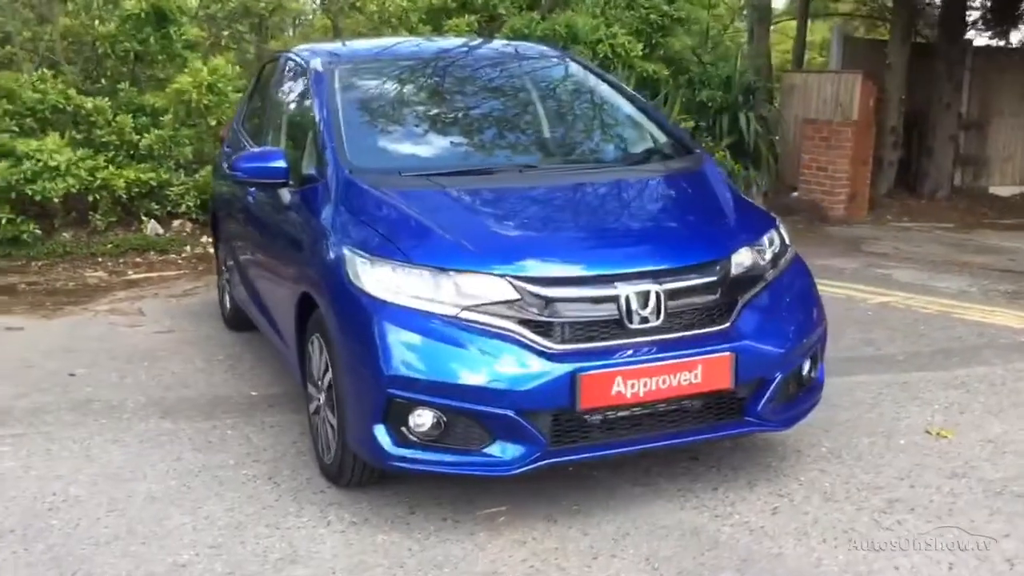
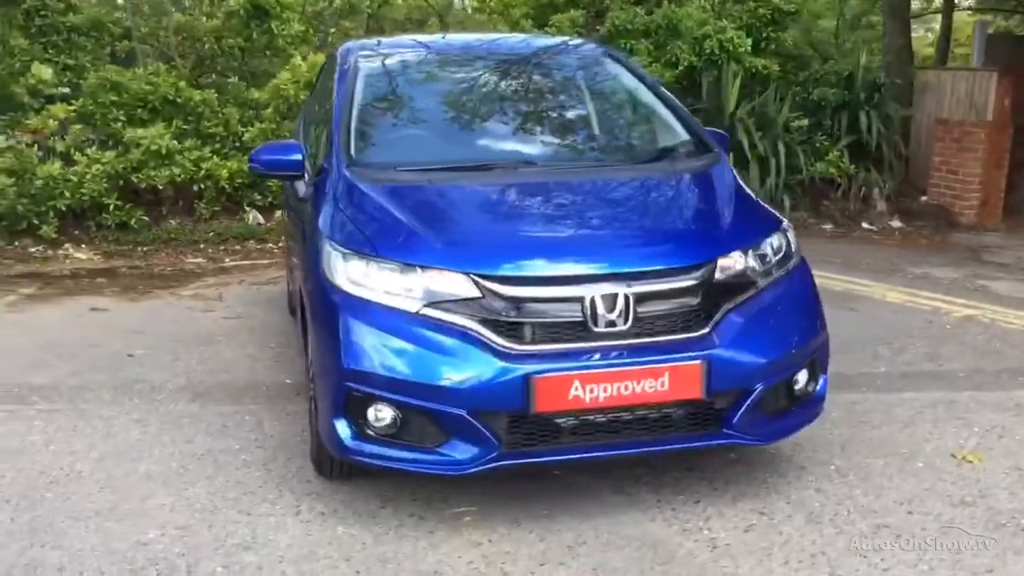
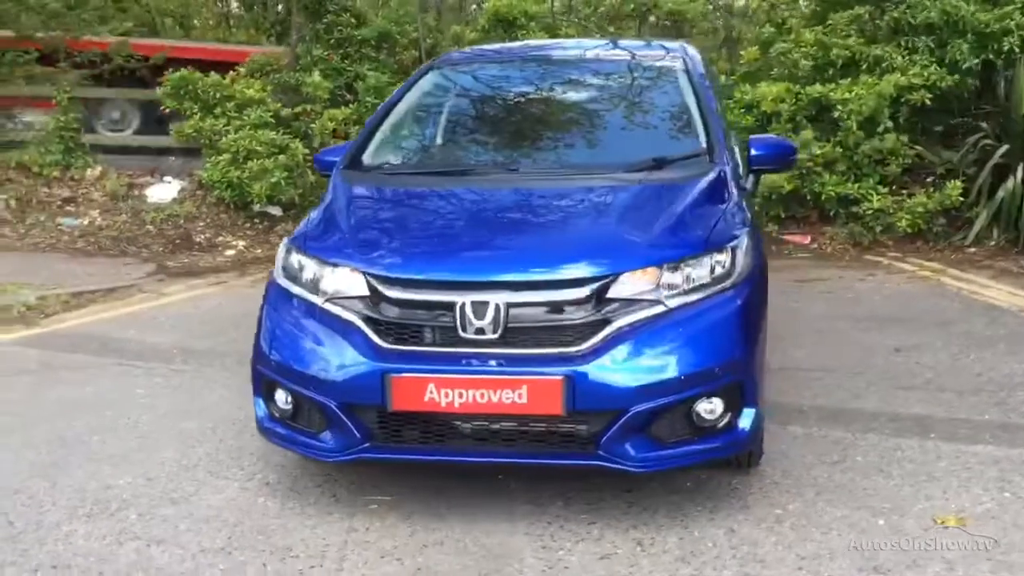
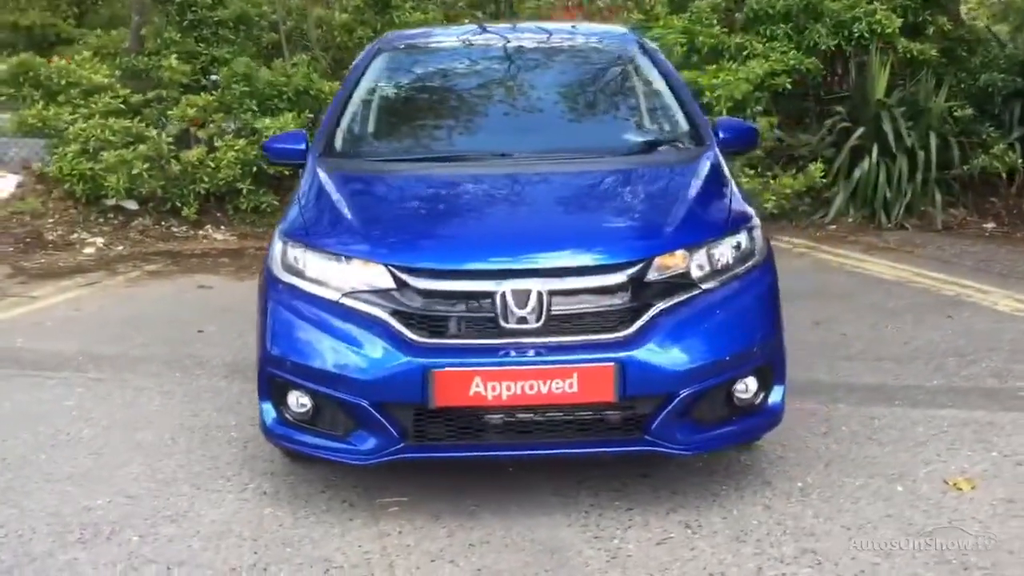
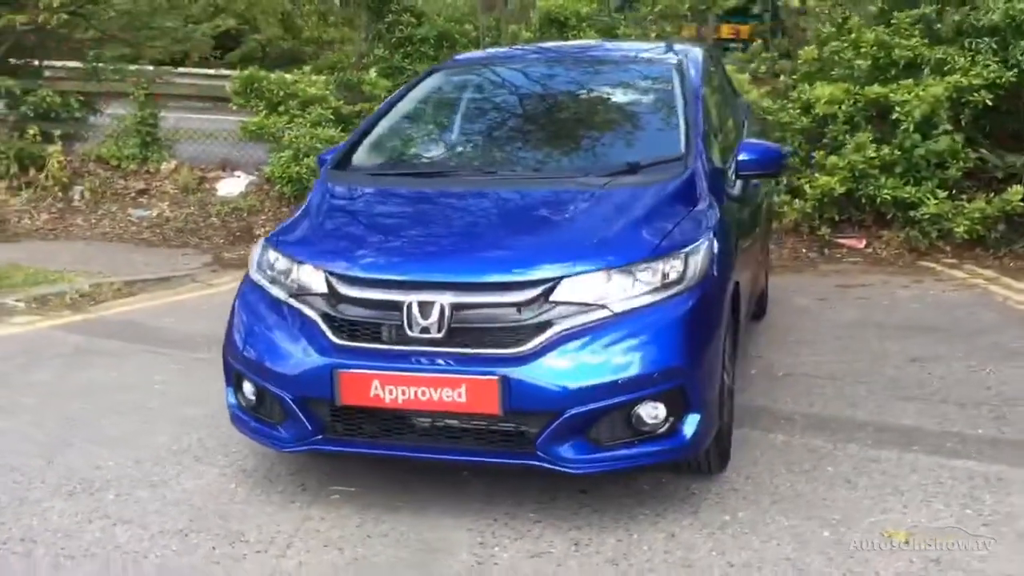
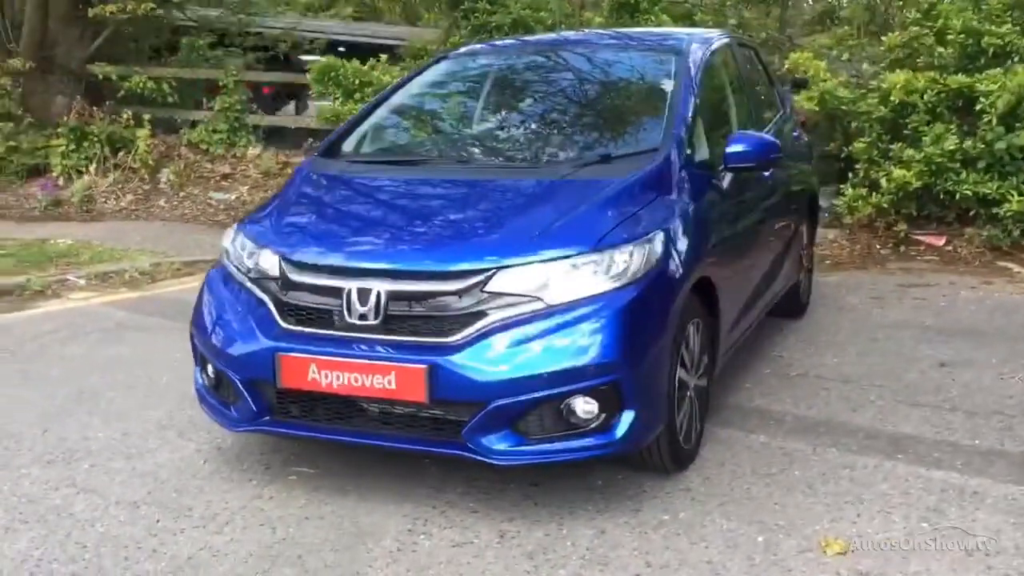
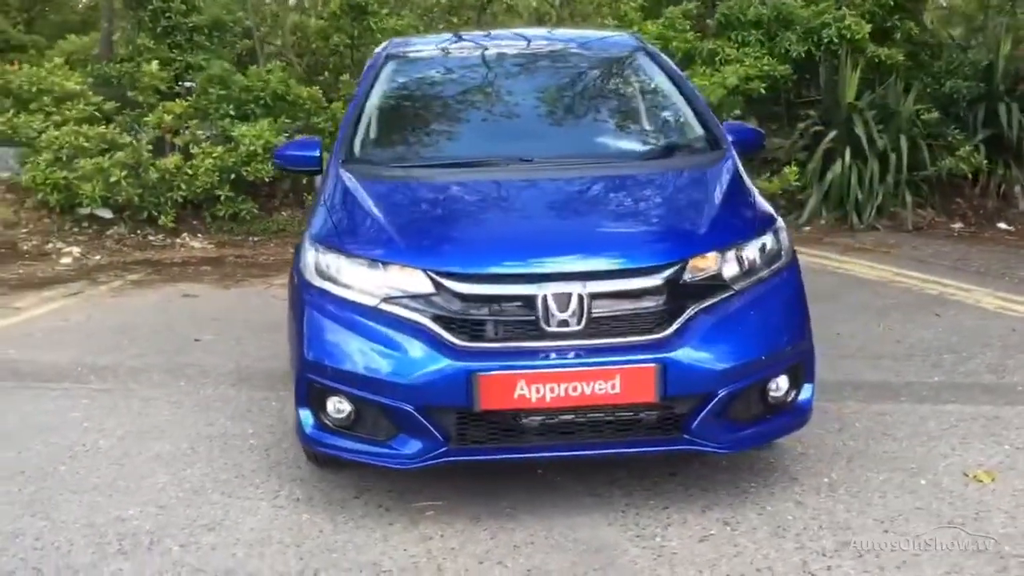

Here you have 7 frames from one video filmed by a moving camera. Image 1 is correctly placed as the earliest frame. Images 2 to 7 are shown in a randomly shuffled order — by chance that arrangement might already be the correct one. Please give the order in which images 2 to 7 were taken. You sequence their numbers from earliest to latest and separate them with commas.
2, 7, 4, 3, 5, 6
